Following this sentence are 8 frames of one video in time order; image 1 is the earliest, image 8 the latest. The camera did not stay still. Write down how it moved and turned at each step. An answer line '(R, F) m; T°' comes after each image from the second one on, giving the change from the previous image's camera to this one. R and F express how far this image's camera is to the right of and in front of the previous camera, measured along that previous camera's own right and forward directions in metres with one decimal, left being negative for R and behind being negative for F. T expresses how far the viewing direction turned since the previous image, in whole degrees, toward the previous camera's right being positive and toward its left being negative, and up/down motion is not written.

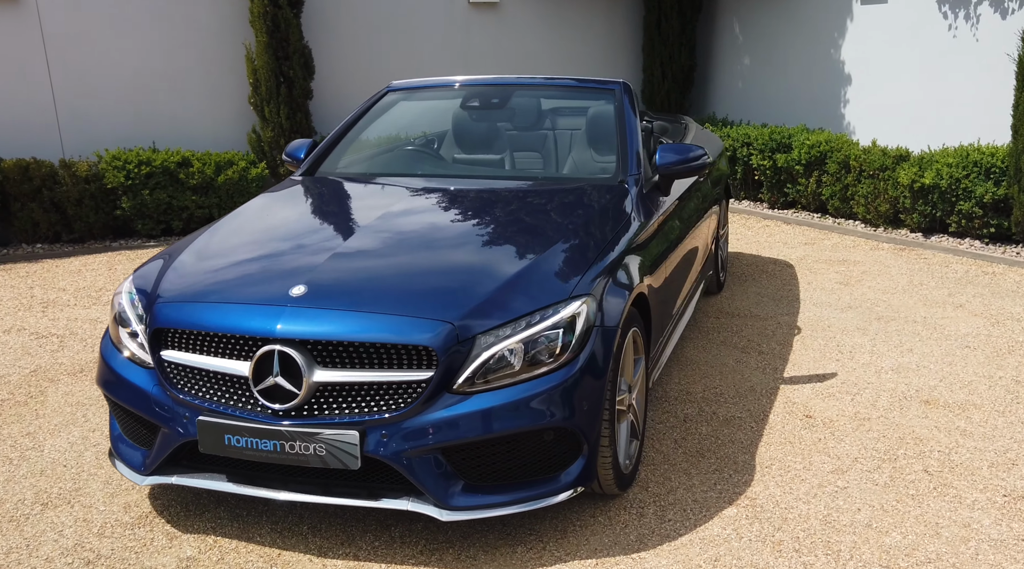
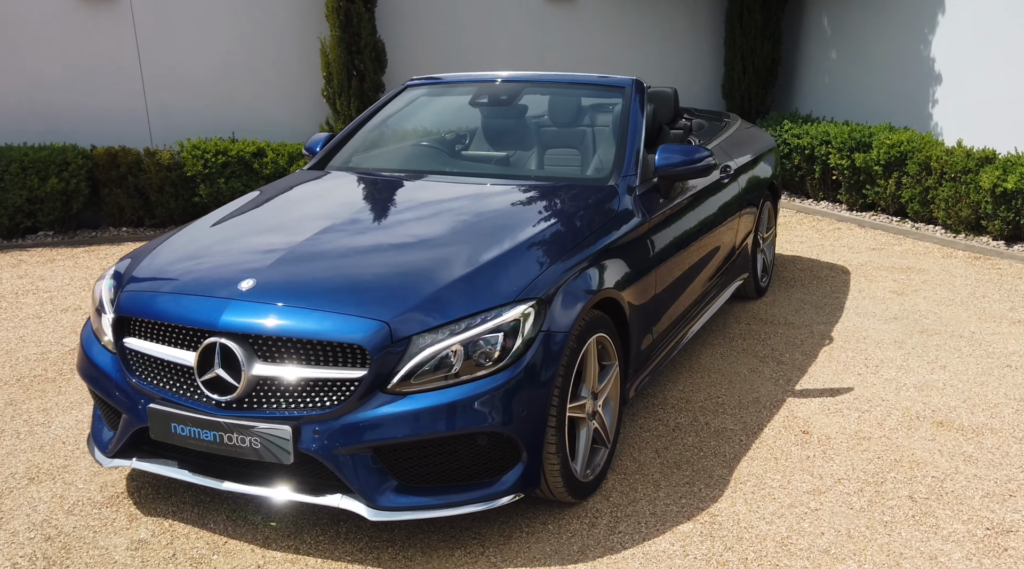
(+0.5, 0.0) m; -7°
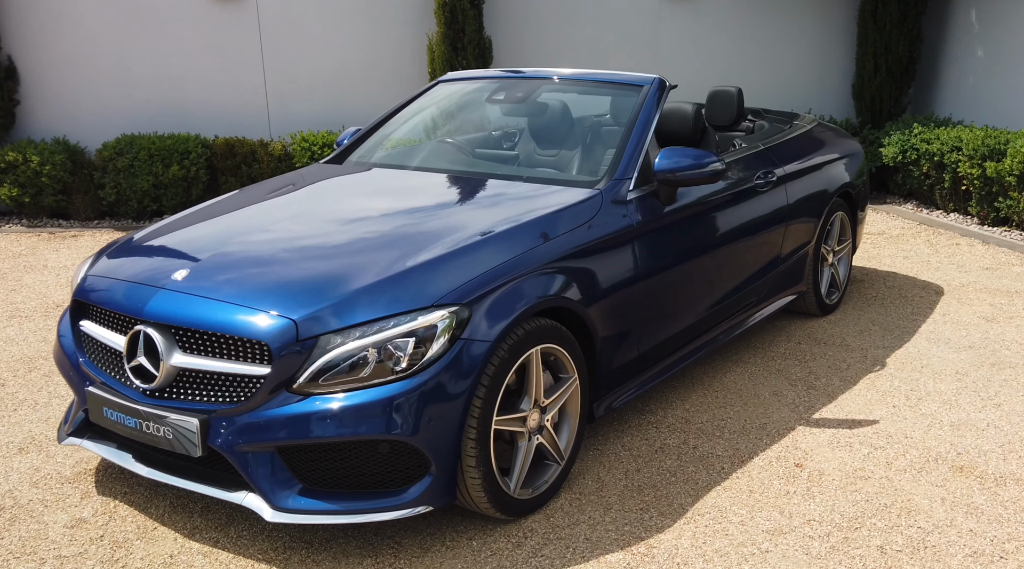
(+0.7, +0.1) m; -10°
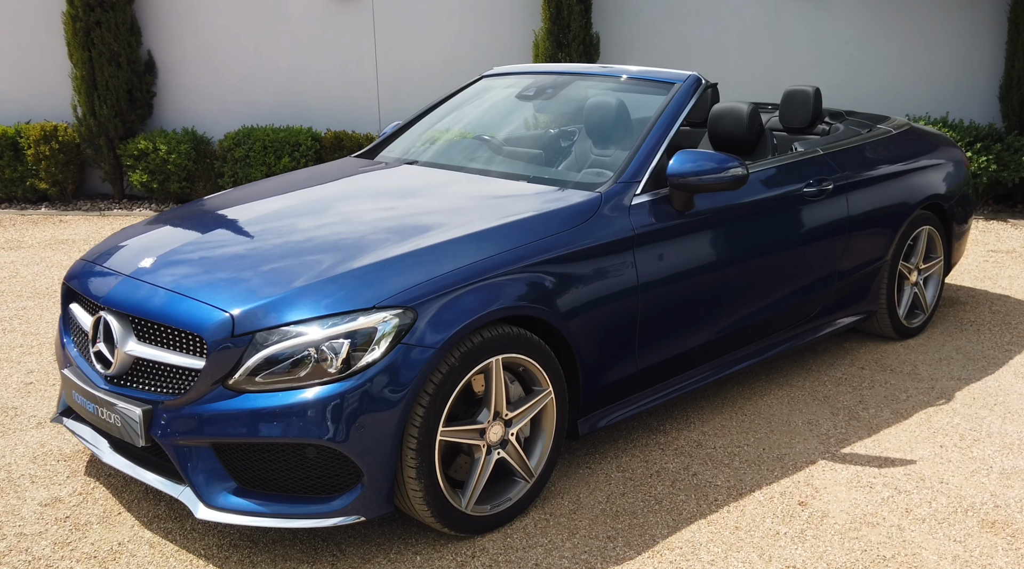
(+0.5, +0.2) m; -9°
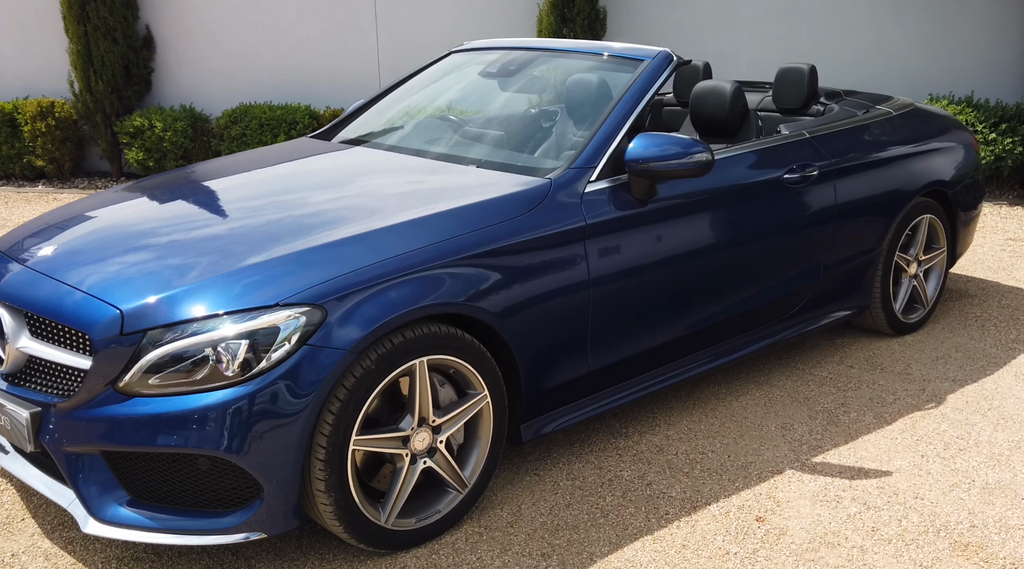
(+0.3, +0.2) m; -2°
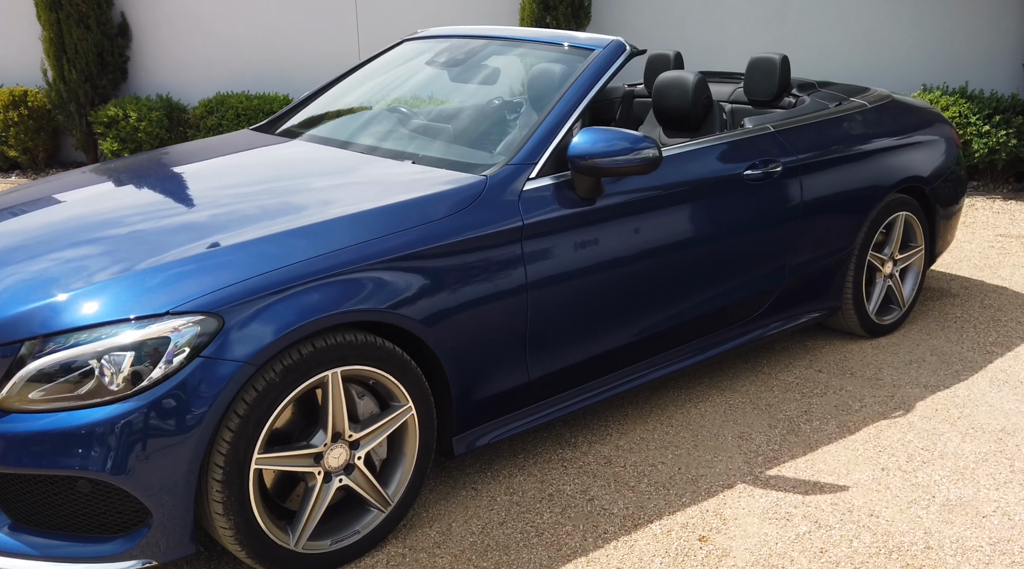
(+0.2, +0.2) m; 0°
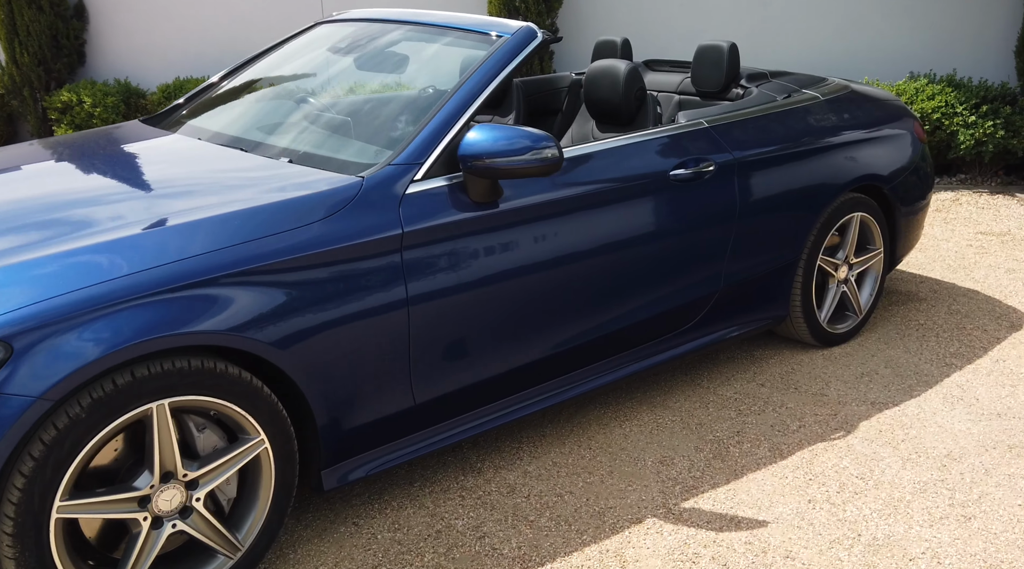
(+0.3, +0.3) m; 0°
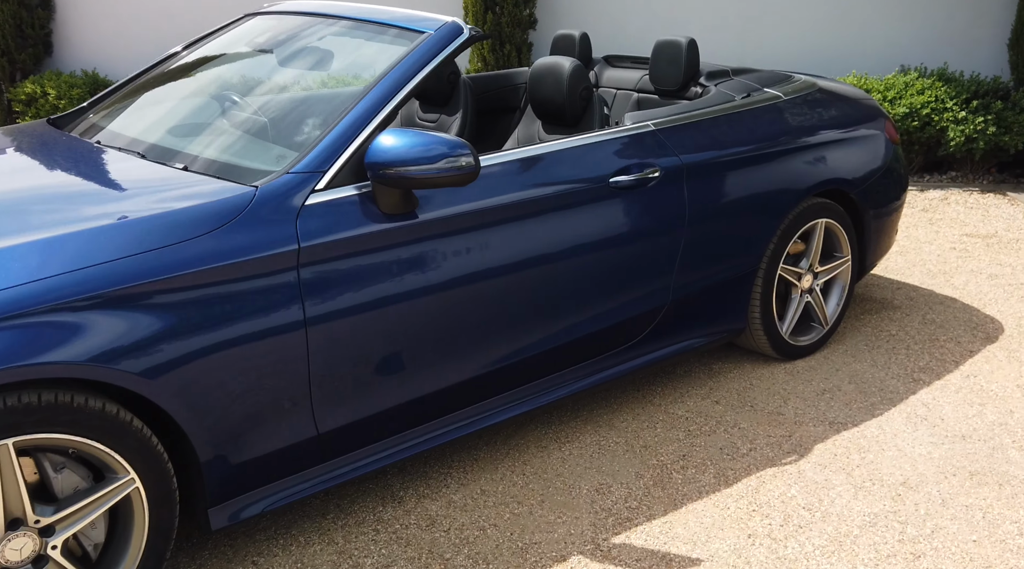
(+0.2, +0.2) m; 0°
